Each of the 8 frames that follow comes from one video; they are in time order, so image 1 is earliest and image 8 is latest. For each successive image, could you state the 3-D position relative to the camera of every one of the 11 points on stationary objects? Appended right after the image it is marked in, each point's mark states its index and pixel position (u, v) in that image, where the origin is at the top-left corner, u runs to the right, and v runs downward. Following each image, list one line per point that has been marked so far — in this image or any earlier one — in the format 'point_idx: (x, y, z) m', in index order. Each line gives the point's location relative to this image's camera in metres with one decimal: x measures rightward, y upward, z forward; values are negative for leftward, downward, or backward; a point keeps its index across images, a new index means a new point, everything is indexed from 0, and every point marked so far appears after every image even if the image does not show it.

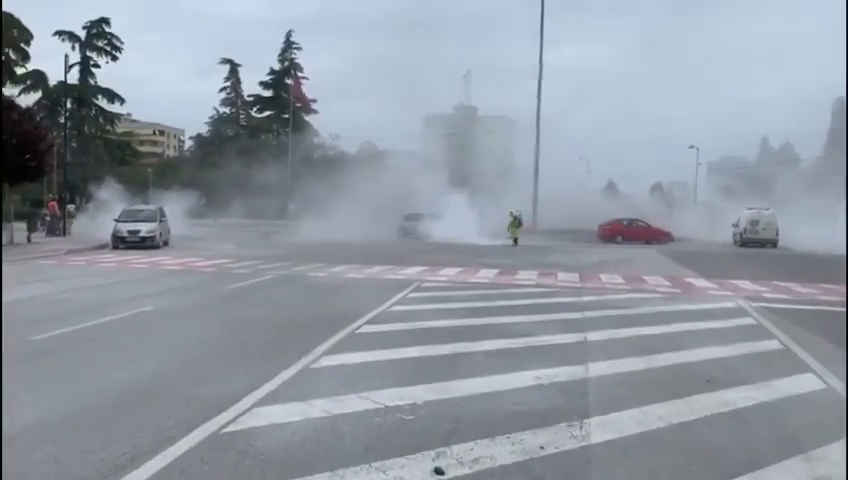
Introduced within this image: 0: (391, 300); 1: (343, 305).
0: (-0.5, -1.0, +11.8) m
1: (-1.3, -1.0, +11.2) m
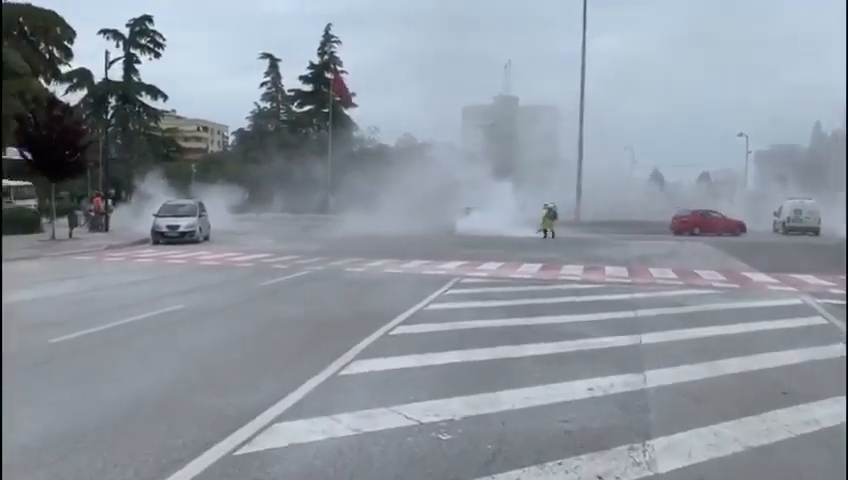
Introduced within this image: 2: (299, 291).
0: (+0.1, -0.9, +11.2) m
1: (-0.7, -0.9, +10.7) m
2: (-2.1, -0.9, +12.1) m
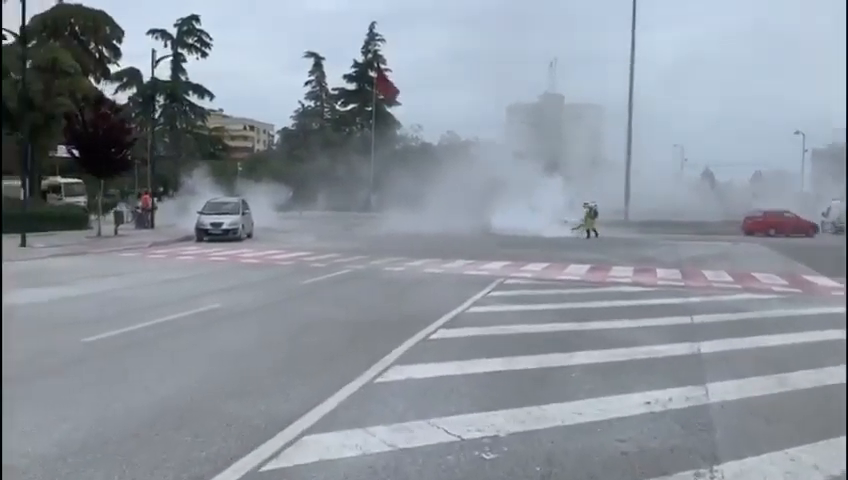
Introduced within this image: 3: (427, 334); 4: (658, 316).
0: (+0.7, -0.9, +10.8) m
1: (-0.1, -0.9, +10.3) m
2: (-1.4, -0.8, +11.8) m
3: (0.0, -1.0, +7.8) m
4: (+3.1, -1.0, +9.5) m
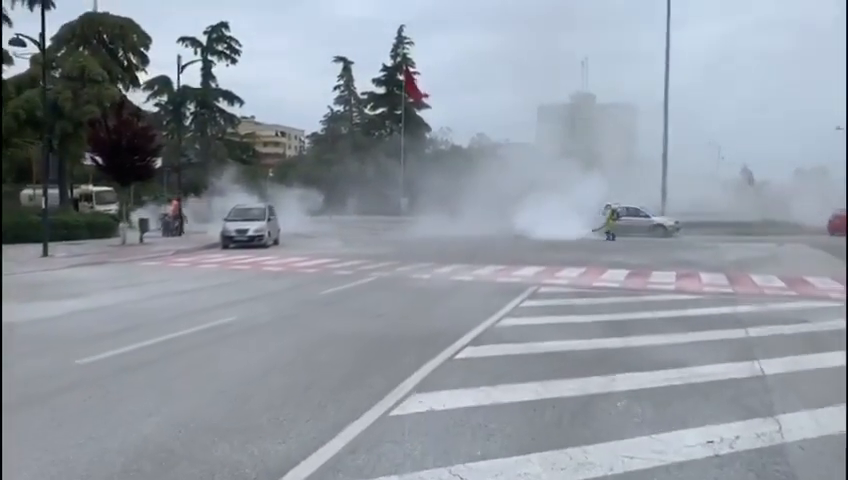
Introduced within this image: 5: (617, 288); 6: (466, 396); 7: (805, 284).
0: (+1.1, -1.0, +10.0) m
1: (+0.3, -1.0, +9.6) m
2: (-1.0, -1.0, +11.1) m
3: (+0.3, -1.1, +7.1) m
4: (+3.4, -1.1, +8.6) m
5: (+3.5, -0.8, +13.0) m
6: (+0.3, -1.2, +5.4) m
7: (+6.9, -0.8, +13.0) m
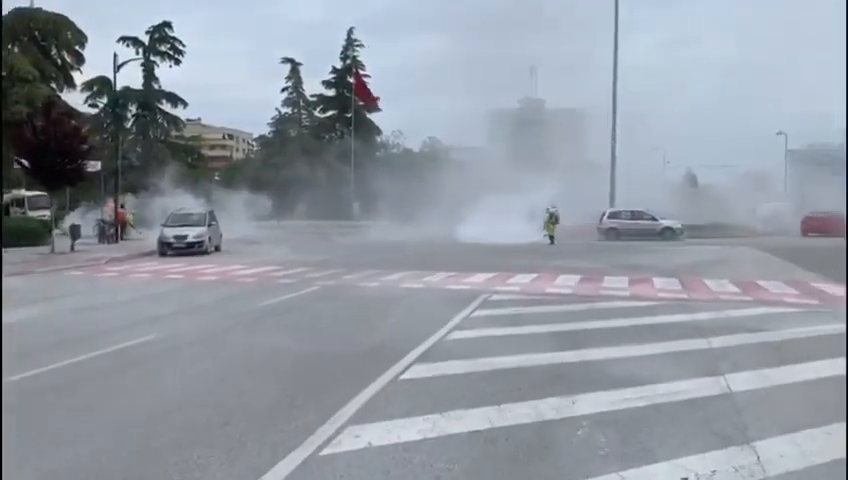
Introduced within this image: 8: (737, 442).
0: (+0.4, -1.1, +9.5) m
1: (-0.4, -1.1, +8.9) m
2: (-1.8, -1.1, +10.4) m
3: (-0.2, -1.2, +6.4) m
4: (+2.7, -1.1, +8.1) m
5: (+2.5, -0.9, +12.5) m
6: (-0.1, -1.2, +4.8) m
7: (+5.9, -0.9, +12.7) m
8: (+2.0, -1.3, +4.6) m
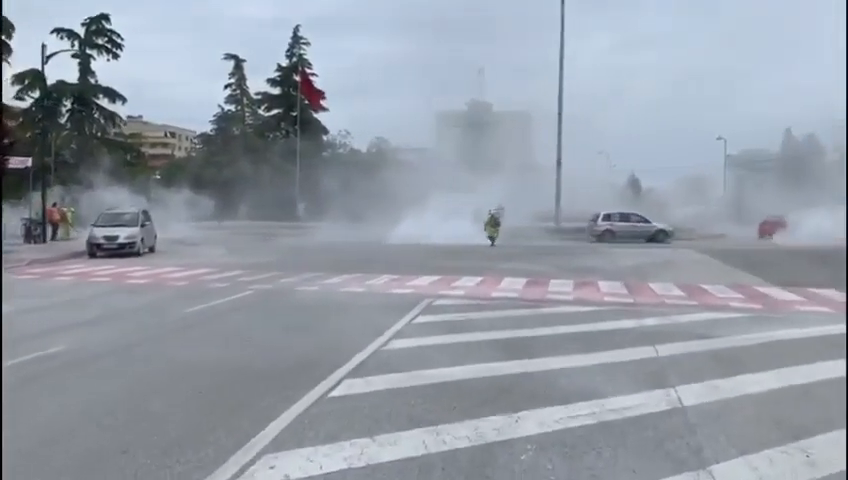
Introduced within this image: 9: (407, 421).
0: (-0.4, -1.1, +8.9) m
1: (-1.1, -1.1, +8.4) m
2: (-2.6, -1.1, +9.7) m
3: (-0.8, -1.2, +5.9) m
4: (+2.1, -1.2, +7.8) m
5: (+1.5, -1.0, +12.2) m
6: (-0.5, -1.3, +4.2) m
7: (+4.9, -0.9, +12.6) m
8: (+1.6, -1.3, +4.2) m
9: (-0.1, -1.2, +5.0) m
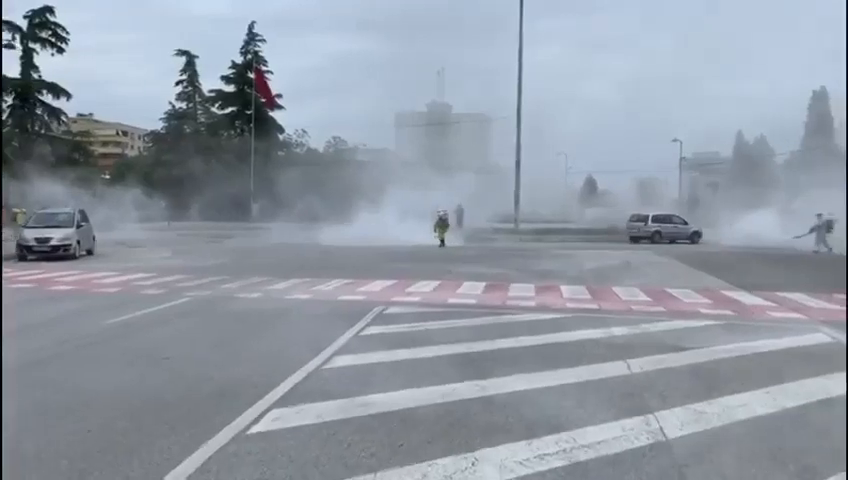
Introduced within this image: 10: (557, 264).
0: (-1.0, -1.1, +8.0) m
1: (-1.7, -1.2, +7.4) m
2: (-3.2, -1.1, +8.6) m
3: (-1.2, -1.2, +4.9) m
4: (+1.5, -1.2, +7.0) m
5: (+0.8, -1.0, +11.4) m
6: (-0.8, -1.3, +3.3) m
7: (+4.1, -1.0, +12.0) m
8: (+1.2, -1.3, +3.4) m
9: (-0.5, -1.3, +4.1) m
10: (+3.6, -0.7, +19.9) m
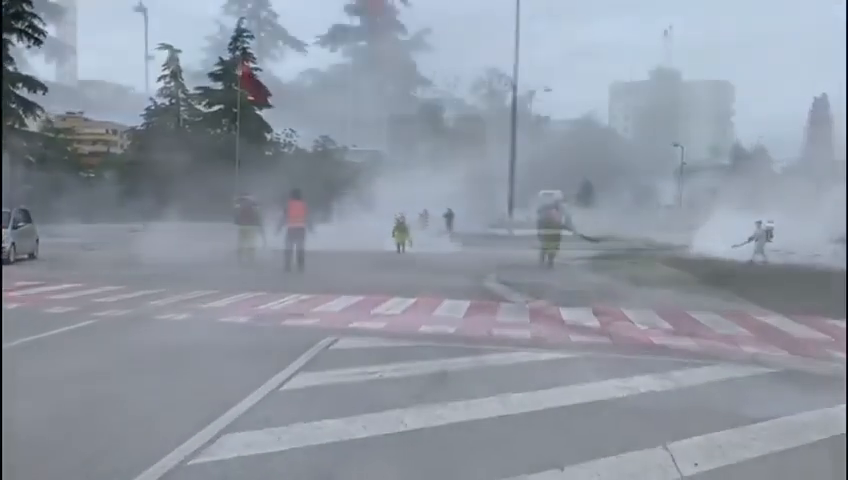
0: (-1.4, -1.2, +5.6) m
1: (-2.1, -1.3, +5.0) m
2: (-3.7, -1.2, +6.2) m
3: (-1.6, -1.3, +2.5) m
4: (+1.1, -1.3, +4.6) m
5: (+0.3, -1.2, +8.9) m
6: (-1.2, -1.4, +0.9) m
7: (+3.7, -1.2, +9.6) m
8: (+0.8, -1.5, +1.0) m
9: (-0.9, -1.4, +1.6) m
10: (+3.2, -0.9, +17.5) m
